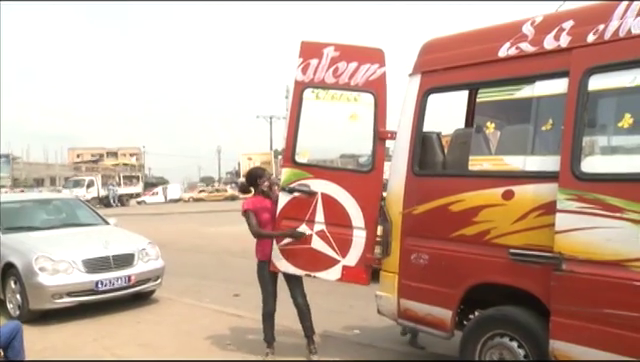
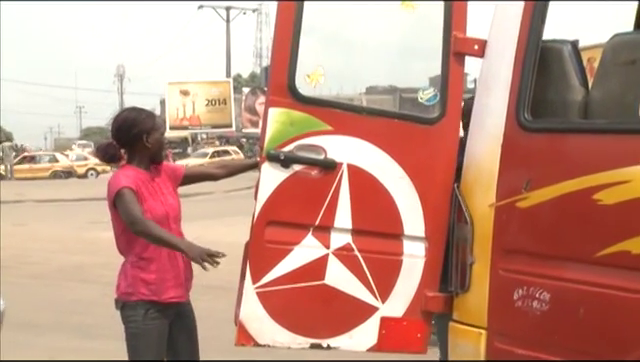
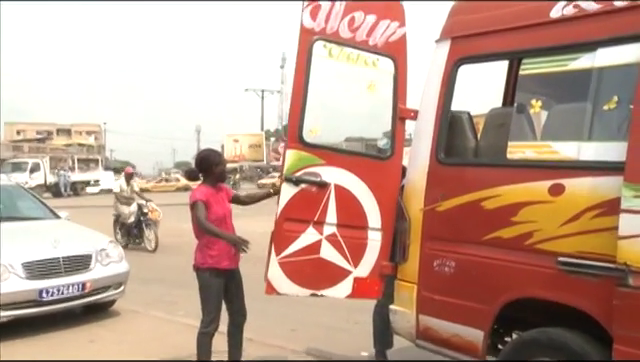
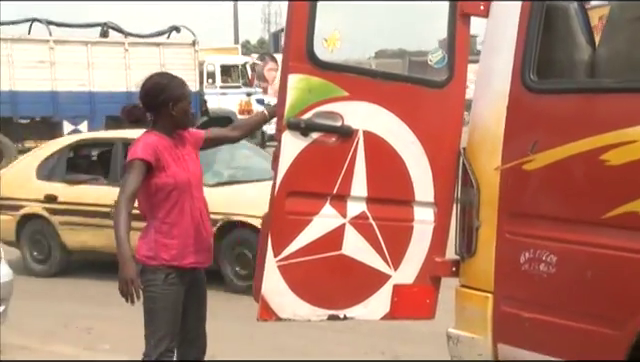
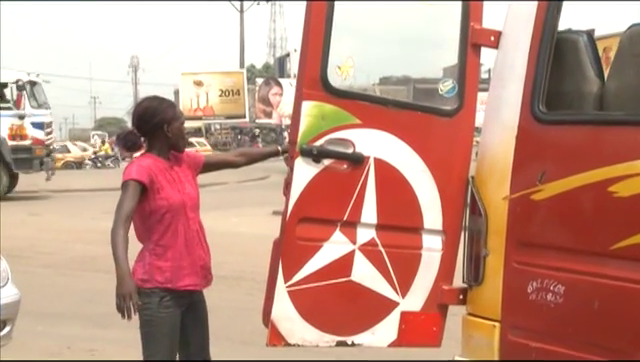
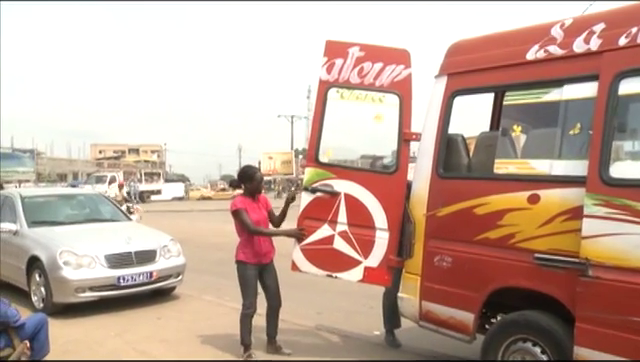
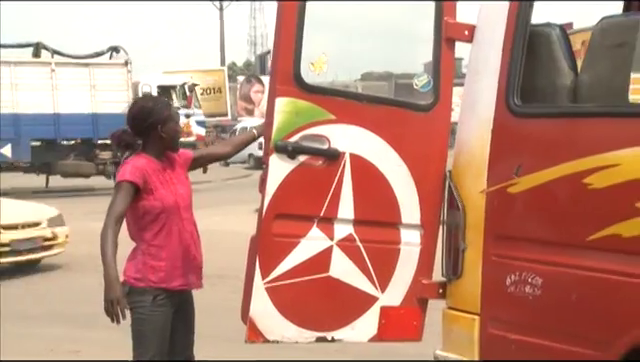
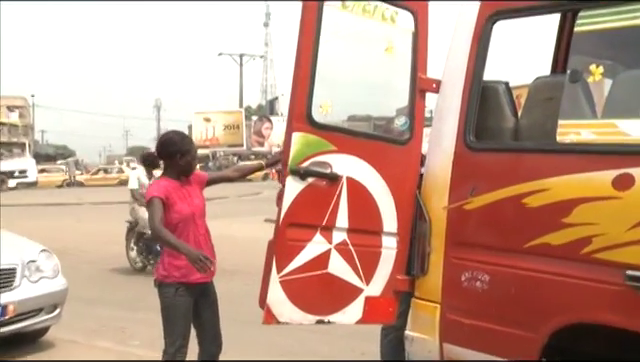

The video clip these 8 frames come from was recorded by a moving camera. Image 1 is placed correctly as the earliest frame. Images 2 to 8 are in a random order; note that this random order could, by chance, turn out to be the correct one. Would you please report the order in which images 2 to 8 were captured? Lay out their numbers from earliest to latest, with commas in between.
6, 3, 8, 2, 5, 7, 4
